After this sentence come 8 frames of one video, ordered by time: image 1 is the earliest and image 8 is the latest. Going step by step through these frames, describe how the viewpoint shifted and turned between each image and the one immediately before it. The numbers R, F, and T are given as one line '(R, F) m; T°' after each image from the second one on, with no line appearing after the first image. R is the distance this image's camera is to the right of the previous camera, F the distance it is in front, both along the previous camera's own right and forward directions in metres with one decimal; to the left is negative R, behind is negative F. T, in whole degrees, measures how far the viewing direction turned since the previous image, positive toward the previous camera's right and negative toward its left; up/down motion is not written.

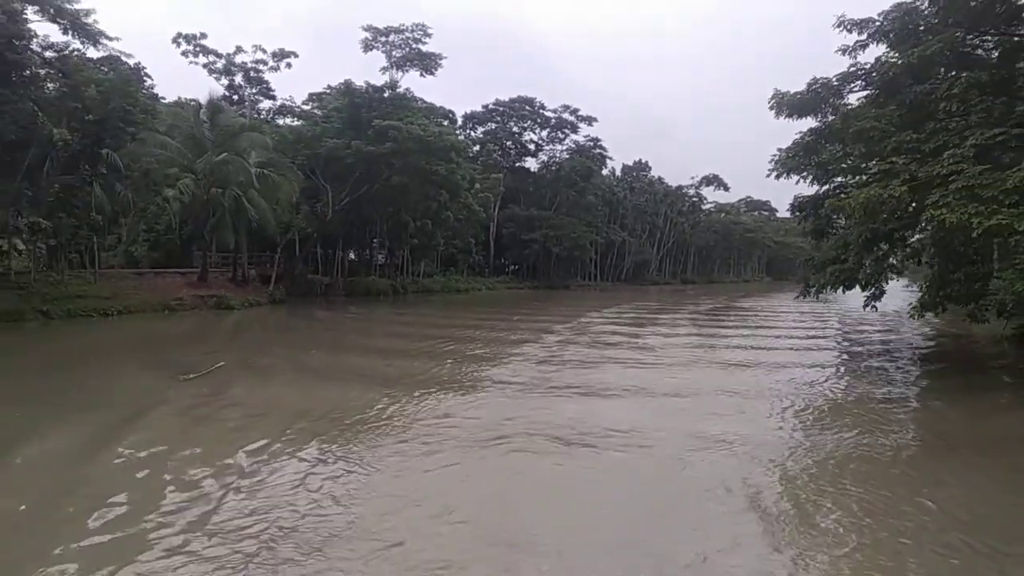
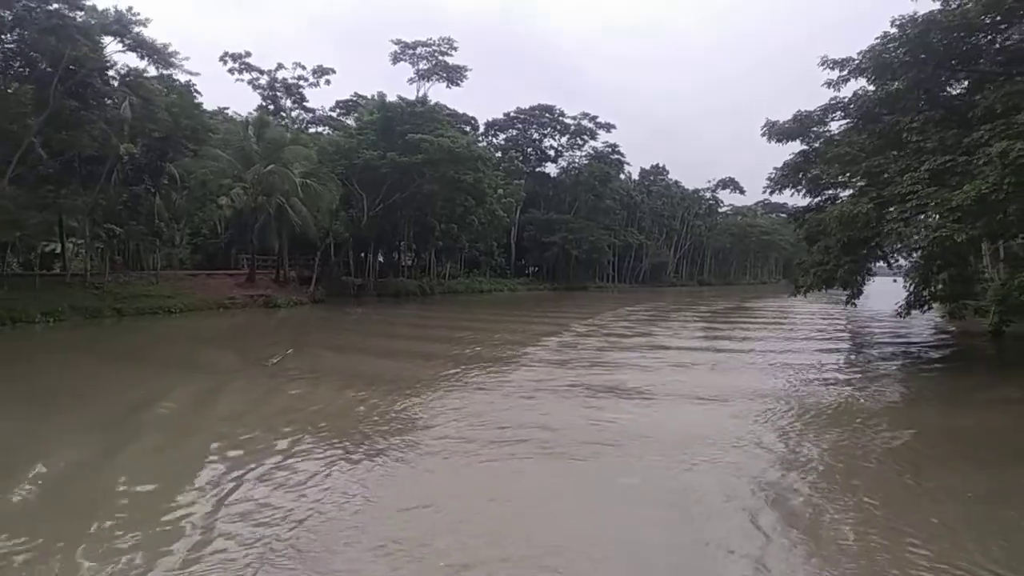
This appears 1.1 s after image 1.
(-0.2, -1.7) m; -1°
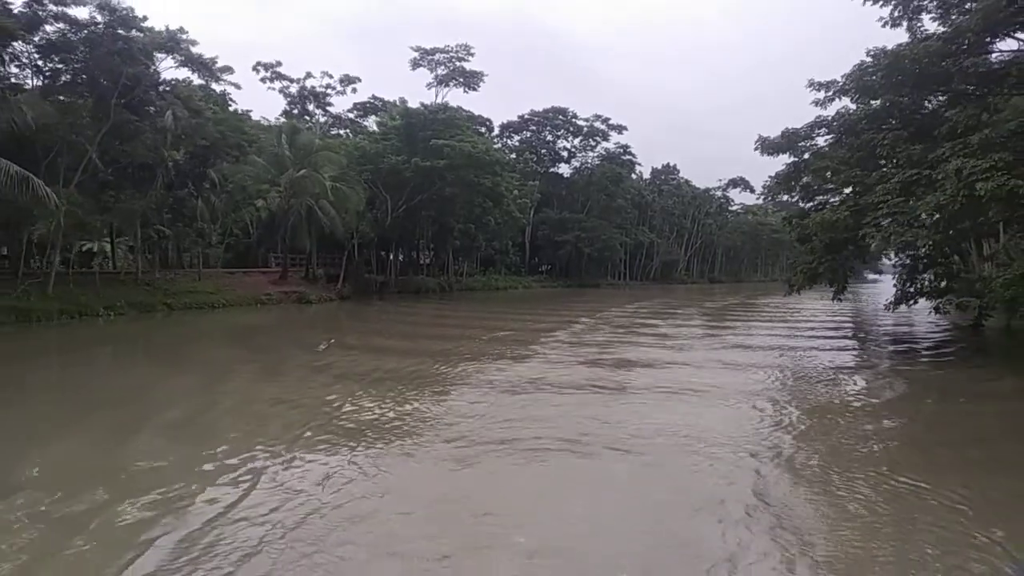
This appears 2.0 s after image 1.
(-0.2, -1.5) m; -1°
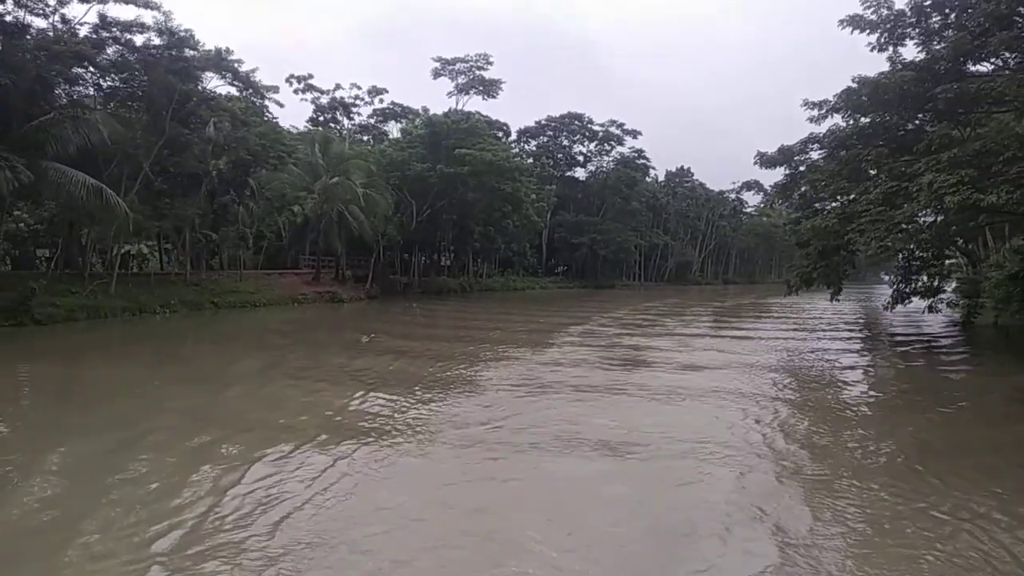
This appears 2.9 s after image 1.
(-0.2, -1.5) m; -1°
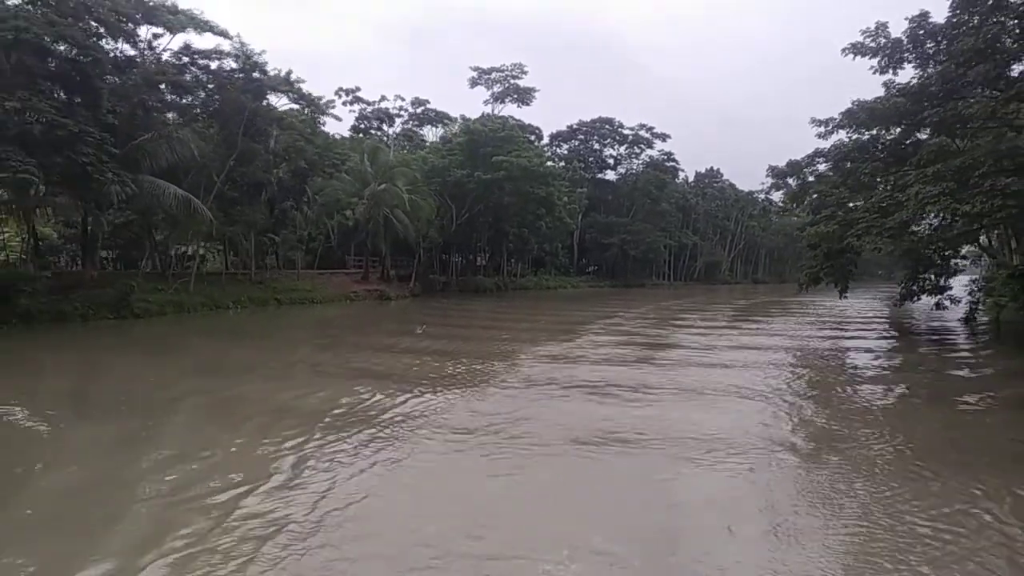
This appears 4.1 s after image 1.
(-0.2, -1.9) m; -2°
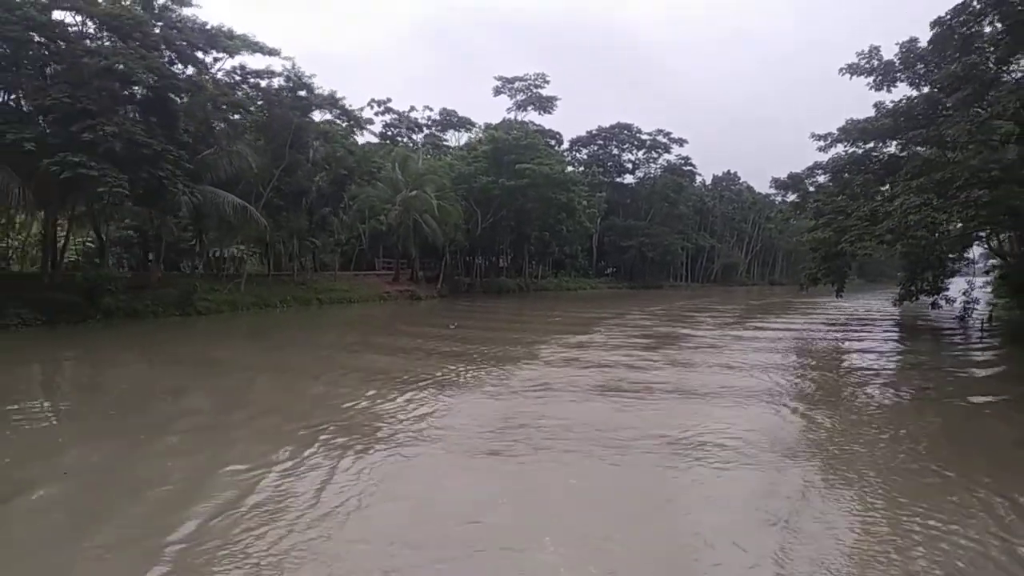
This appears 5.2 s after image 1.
(-0.2, -1.7) m; -1°
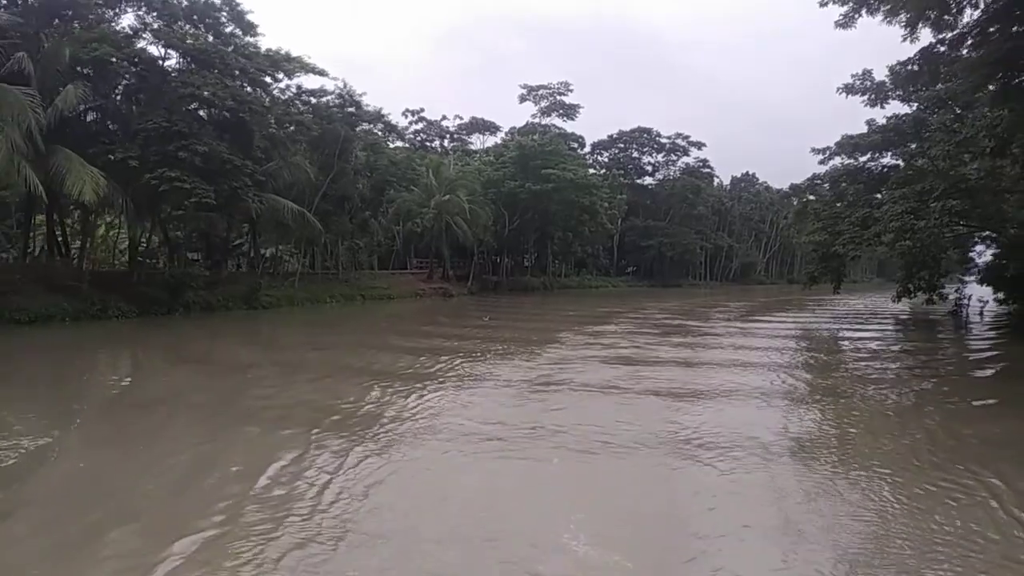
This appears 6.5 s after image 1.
(-0.3, -2.2) m; -2°
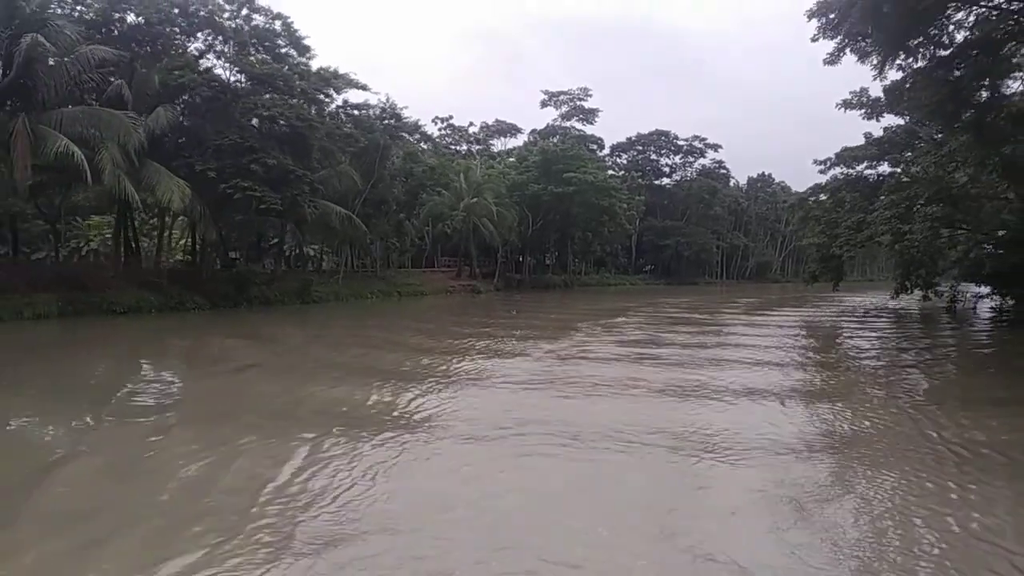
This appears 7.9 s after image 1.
(-0.3, -2.2) m; -1°
